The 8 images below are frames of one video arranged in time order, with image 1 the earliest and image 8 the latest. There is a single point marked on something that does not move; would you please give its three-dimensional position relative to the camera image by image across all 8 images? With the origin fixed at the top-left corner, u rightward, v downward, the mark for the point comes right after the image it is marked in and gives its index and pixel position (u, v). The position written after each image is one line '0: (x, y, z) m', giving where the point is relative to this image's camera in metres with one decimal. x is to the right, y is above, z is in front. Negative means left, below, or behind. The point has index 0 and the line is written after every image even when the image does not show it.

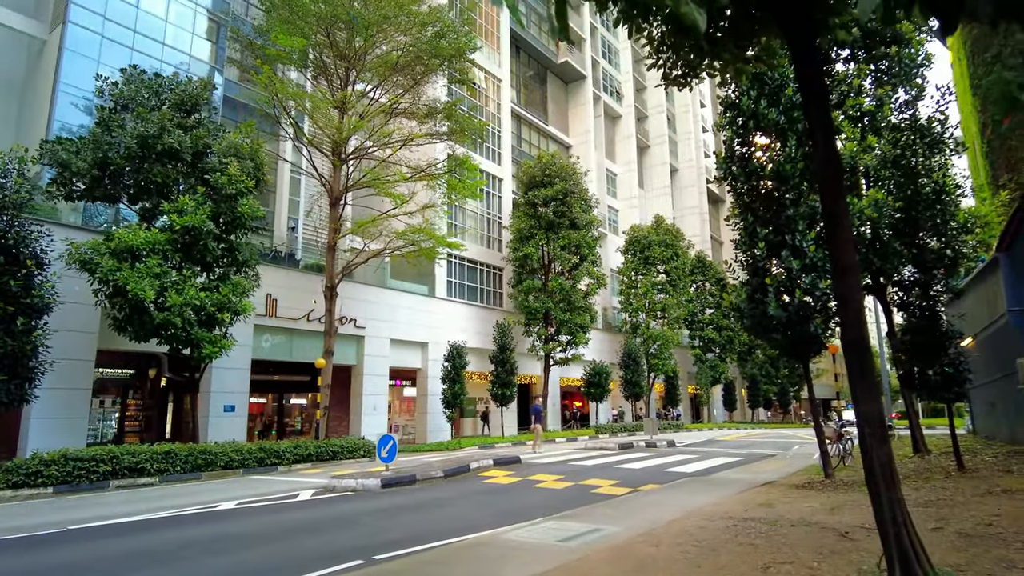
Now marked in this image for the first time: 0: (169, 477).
0: (-7.5, -4.1, +13.4) m
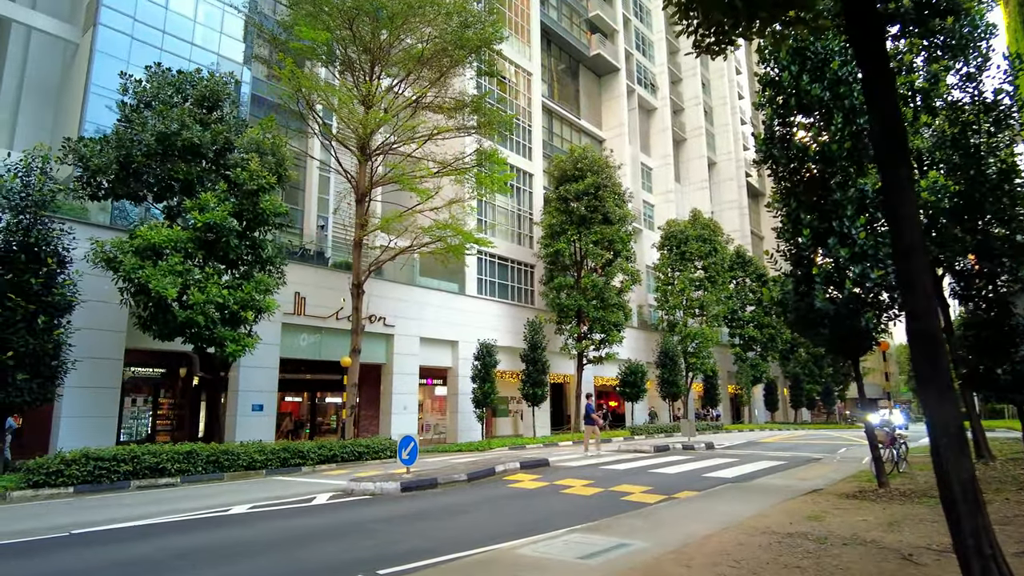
0: (-6.9, -4.1, +13.2) m
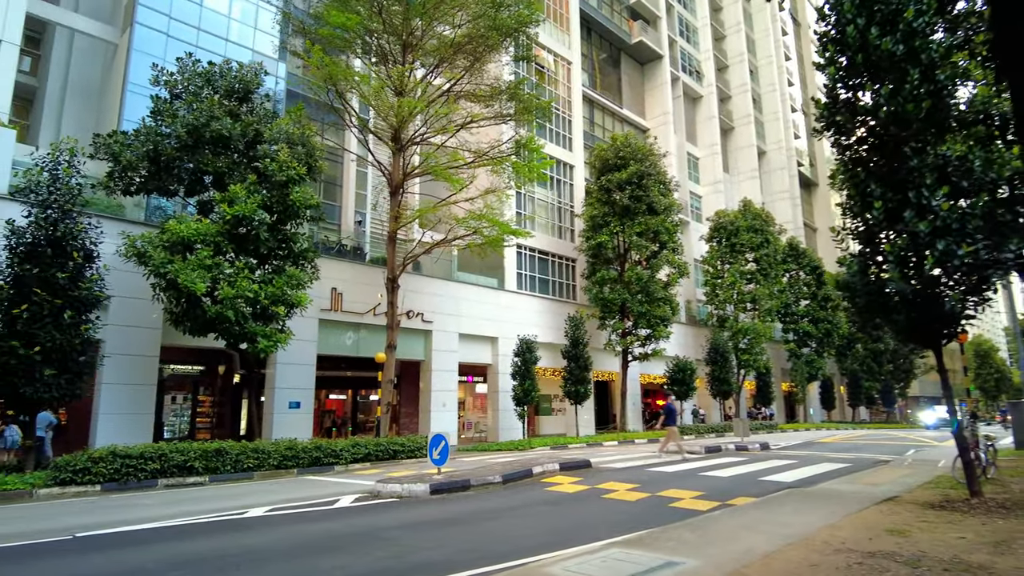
0: (-6.1, -3.9, +12.9) m
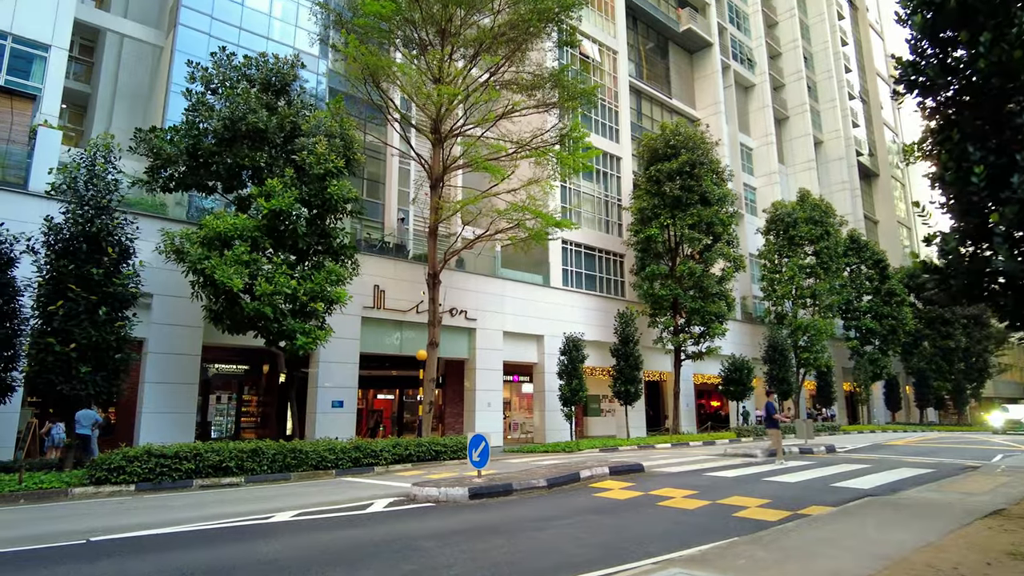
0: (-5.2, -3.8, +12.5) m
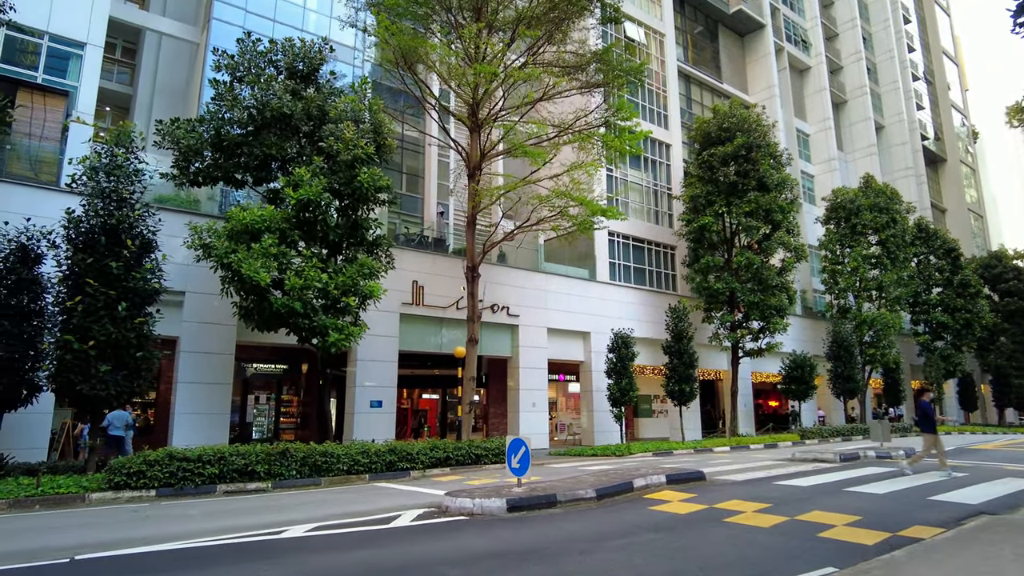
0: (-4.3, -3.7, +11.8) m
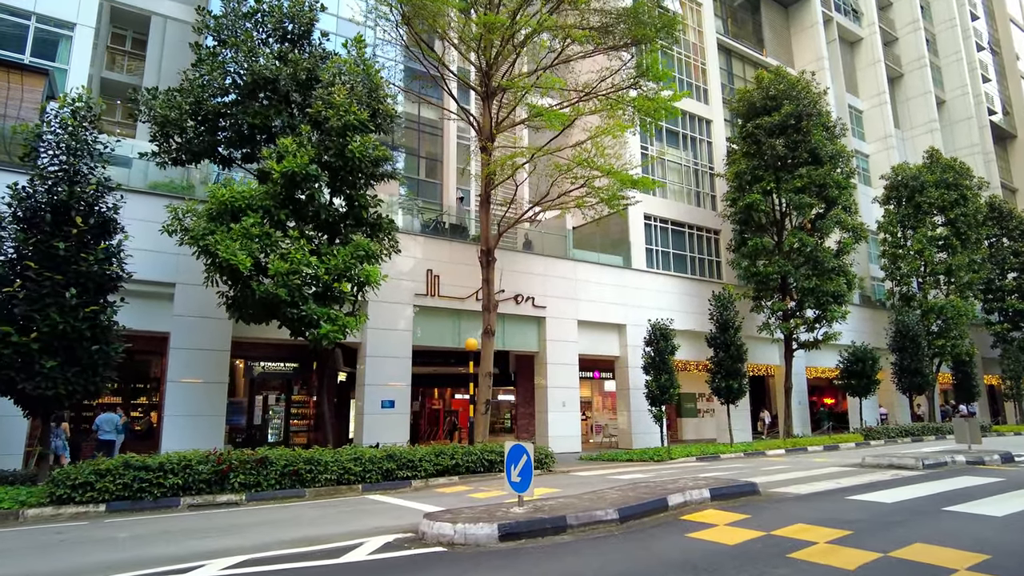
0: (-4.1, -3.4, +10.2) m
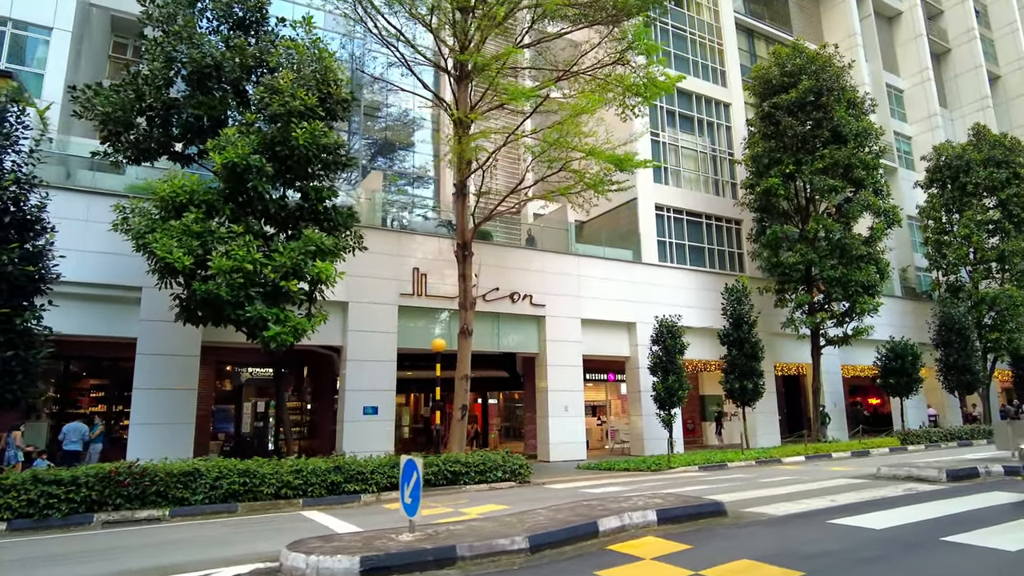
0: (-4.9, -3.4, +9.4) m
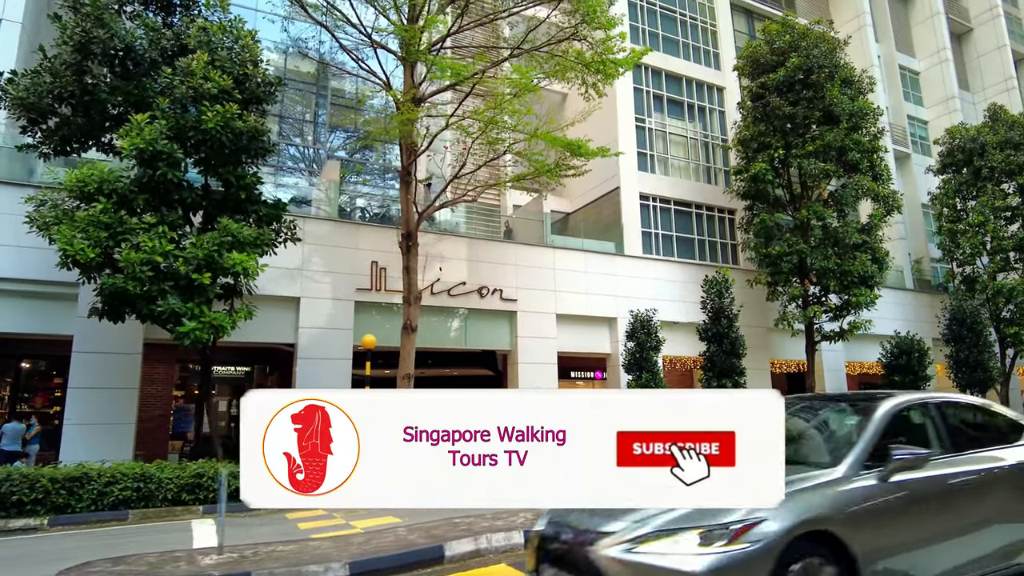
0: (-6.3, -3.3, +8.7) m
